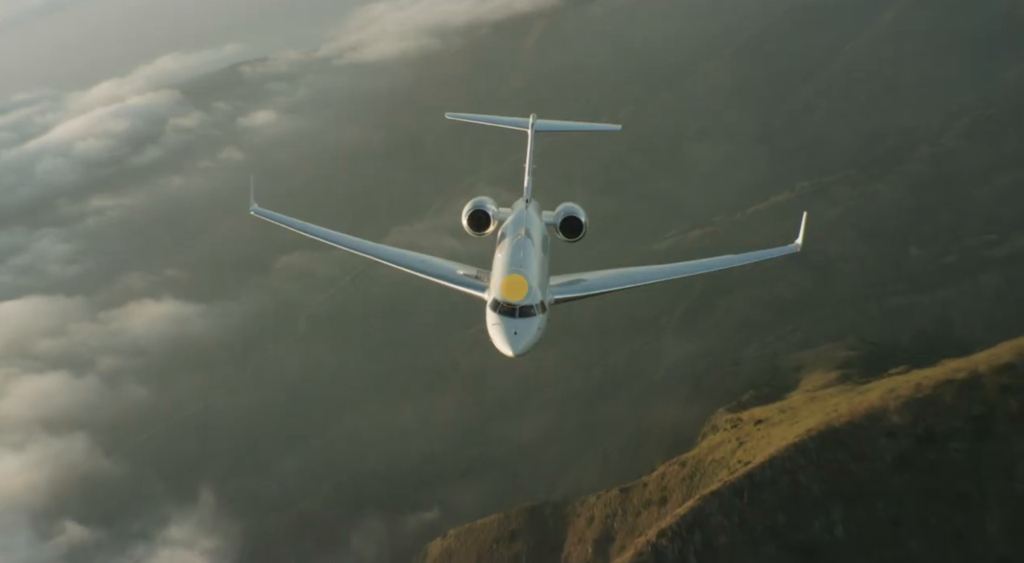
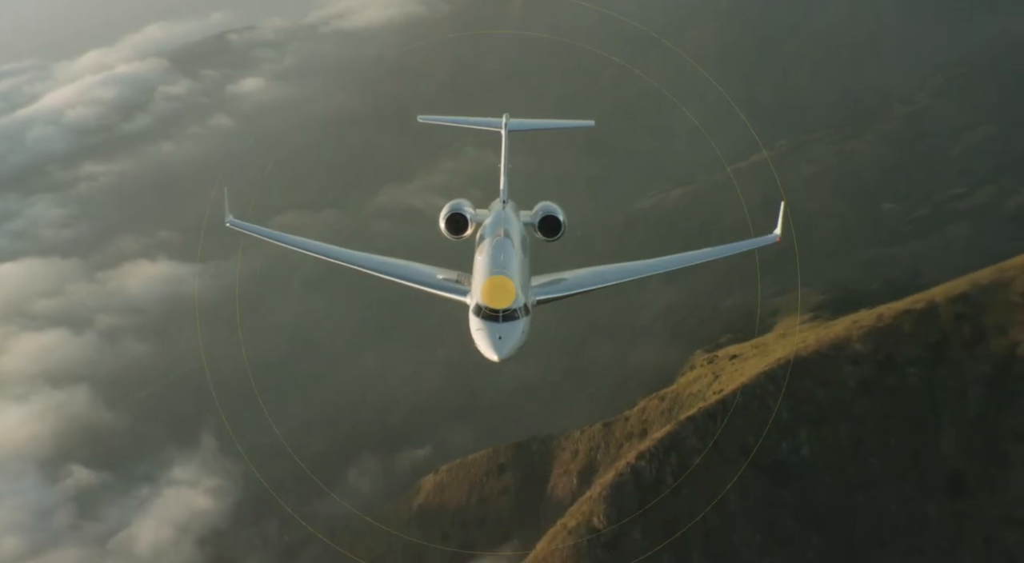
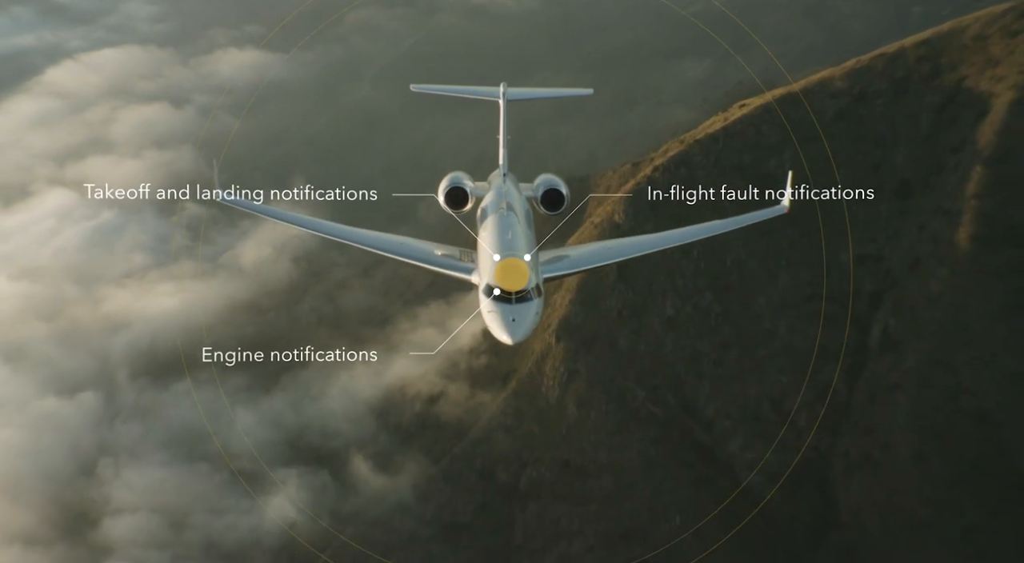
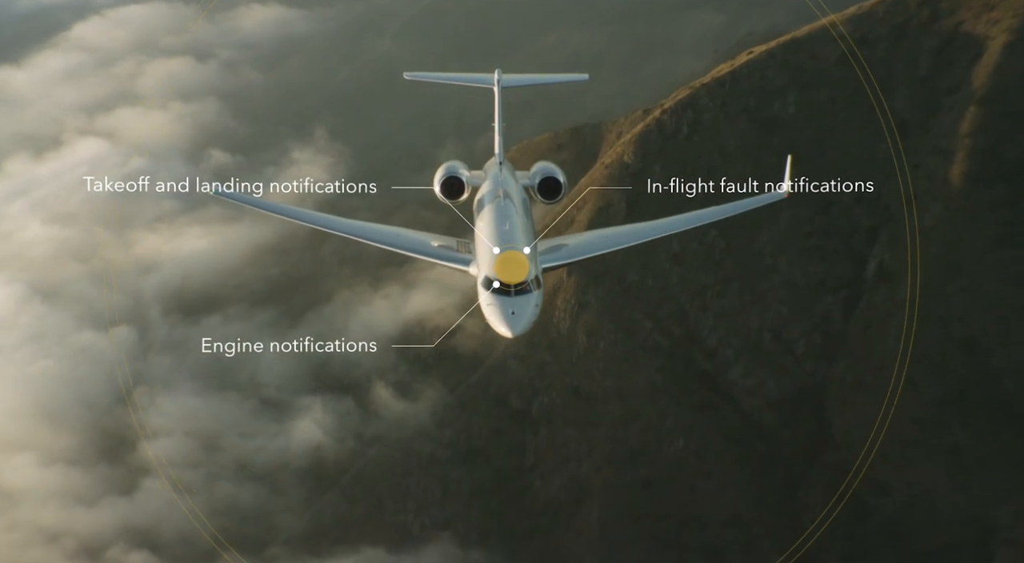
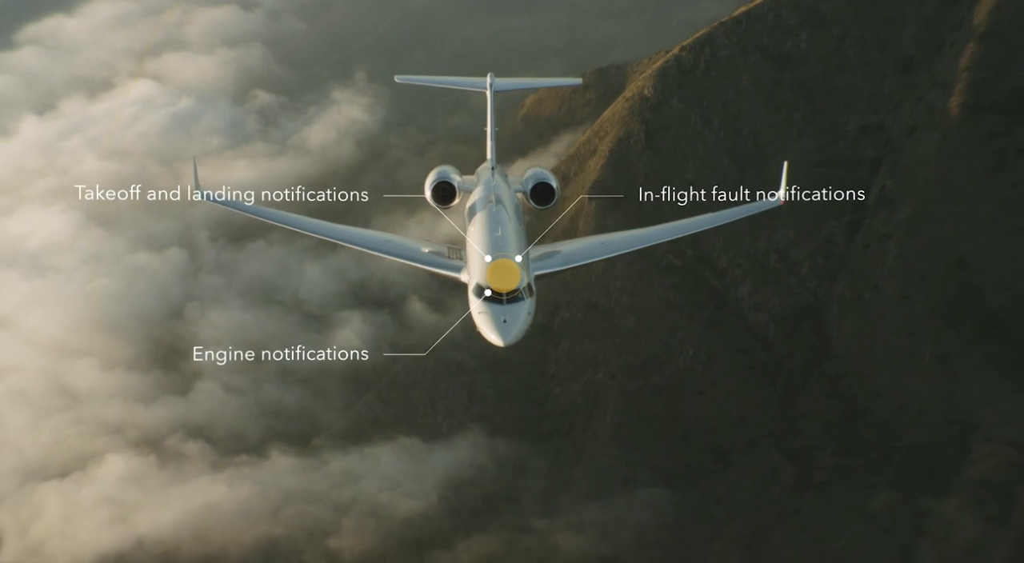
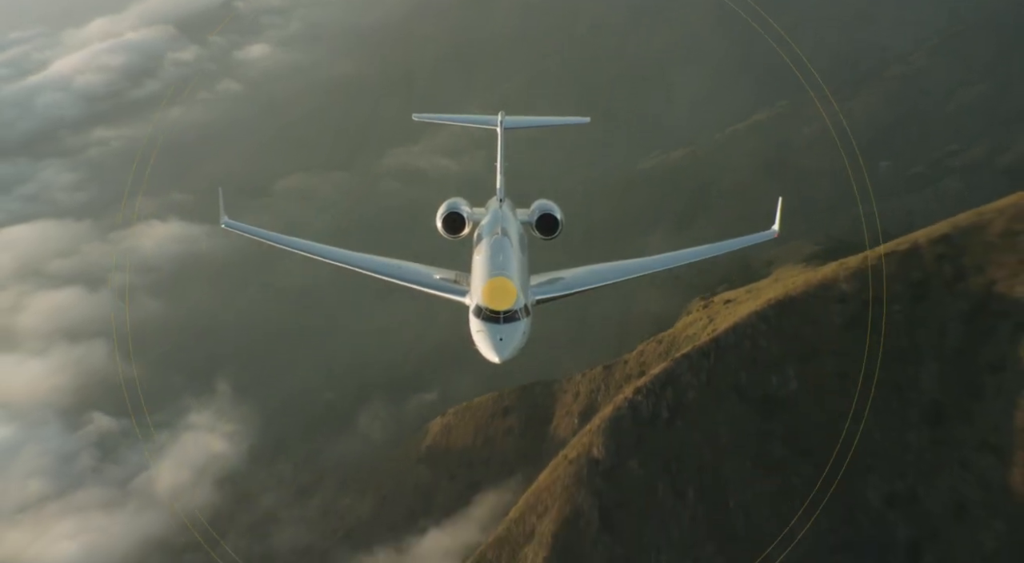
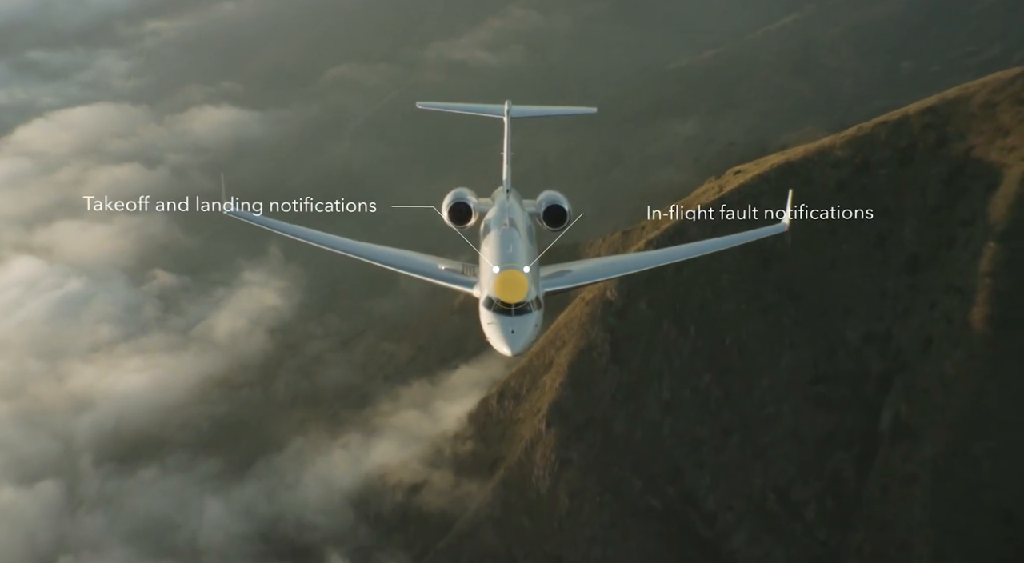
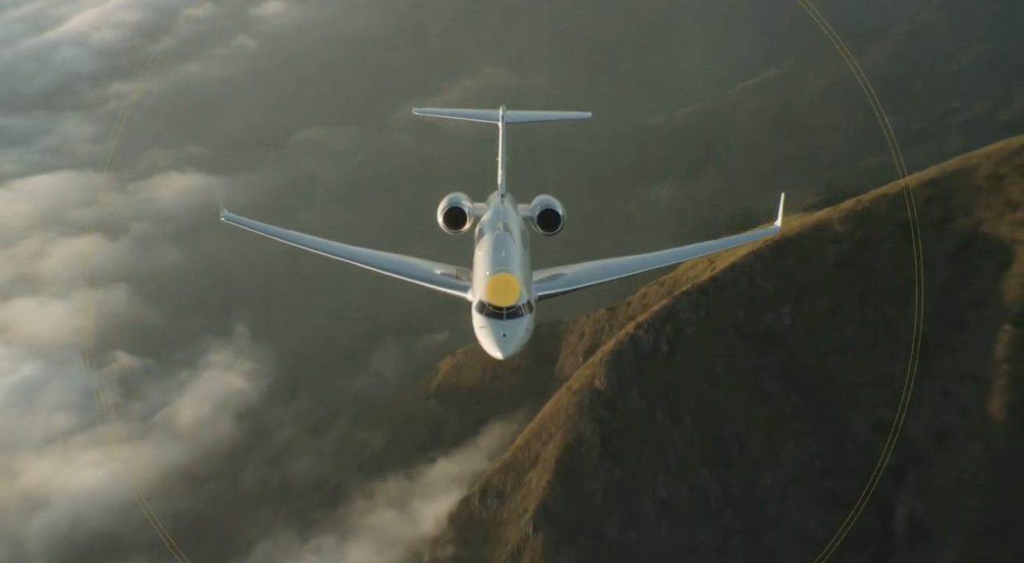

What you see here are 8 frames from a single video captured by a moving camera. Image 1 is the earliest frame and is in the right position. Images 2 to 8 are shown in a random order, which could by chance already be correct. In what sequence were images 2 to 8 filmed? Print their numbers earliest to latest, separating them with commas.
2, 6, 8, 7, 3, 4, 5
